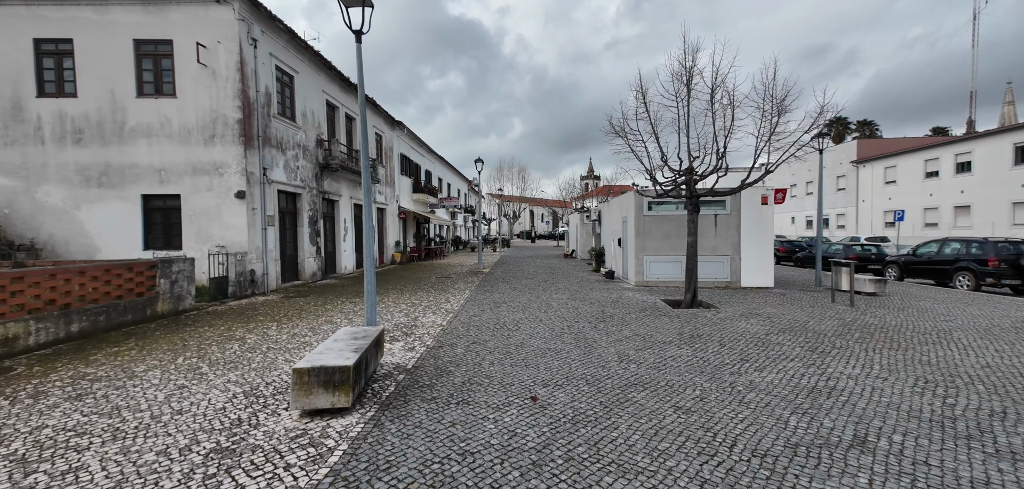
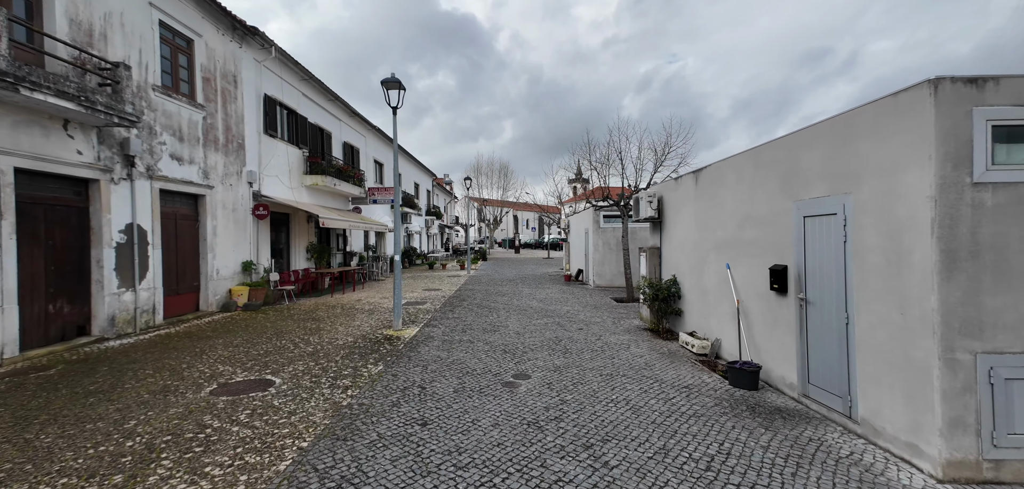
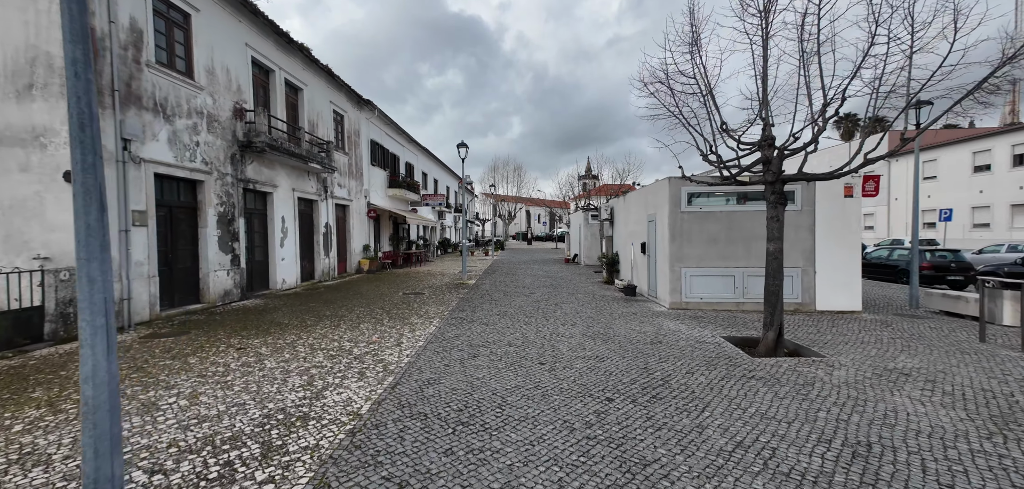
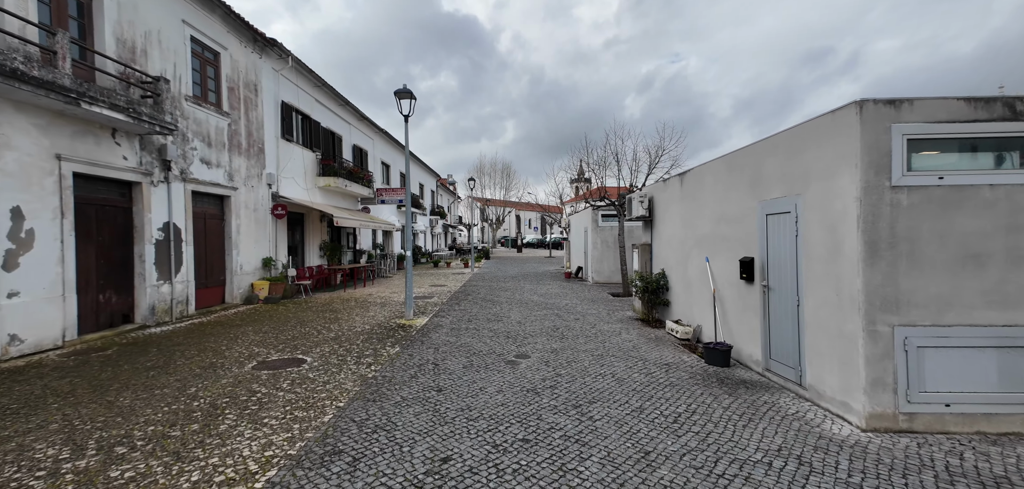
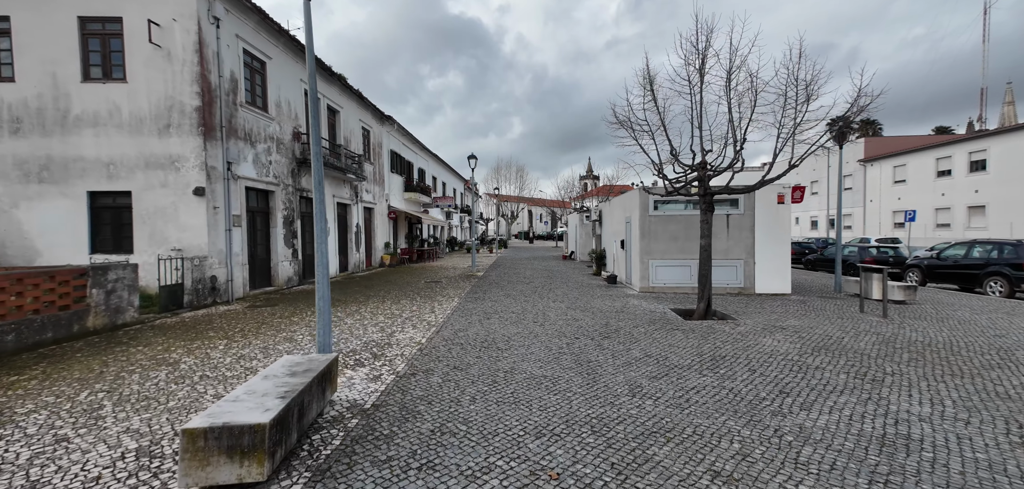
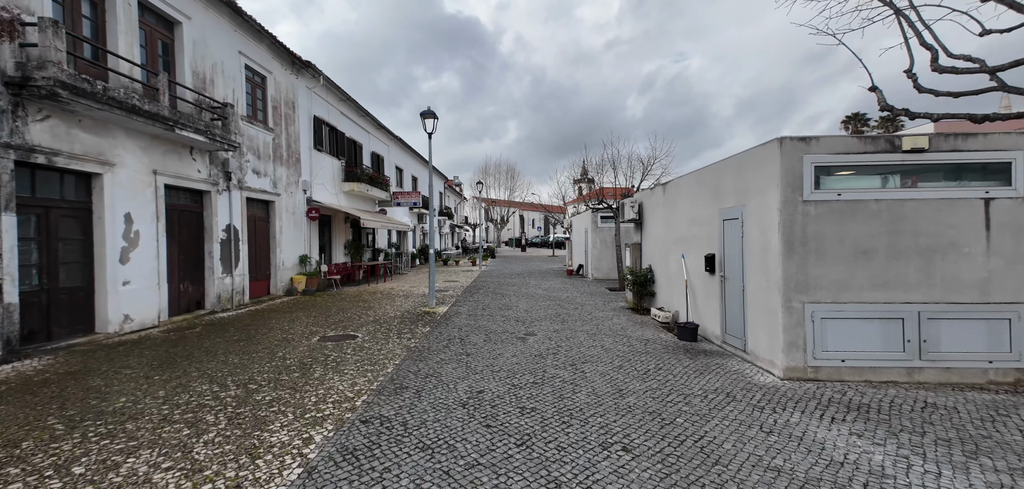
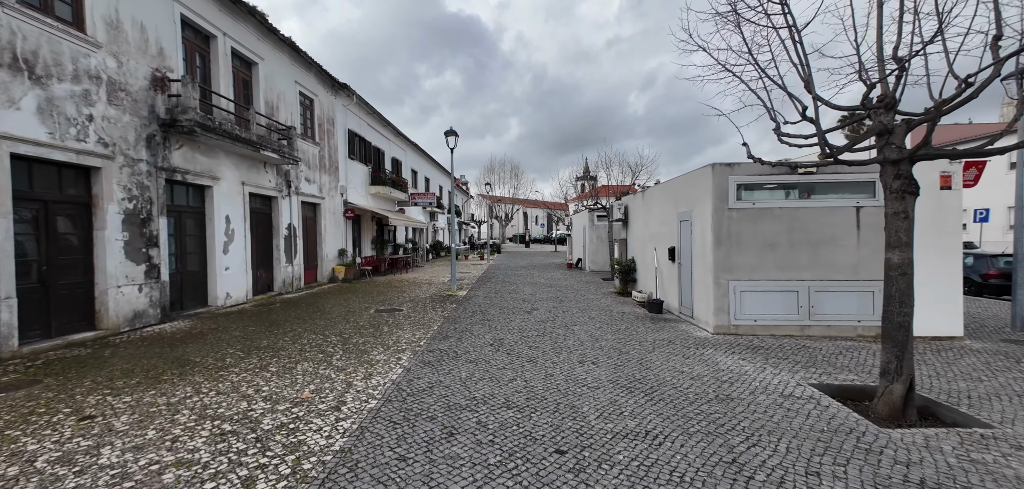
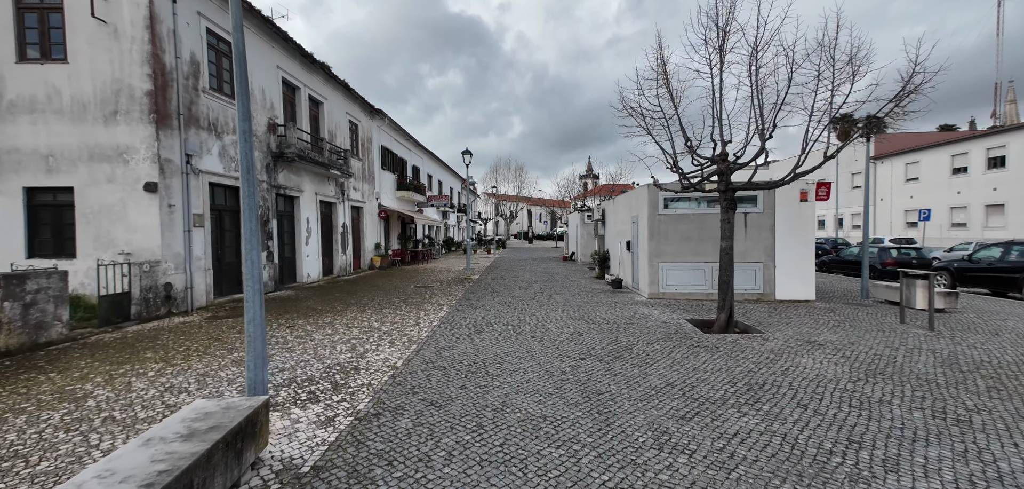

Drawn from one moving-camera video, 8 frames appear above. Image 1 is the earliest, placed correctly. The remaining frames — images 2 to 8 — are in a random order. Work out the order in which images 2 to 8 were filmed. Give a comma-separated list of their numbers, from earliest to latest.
5, 8, 3, 7, 6, 4, 2
